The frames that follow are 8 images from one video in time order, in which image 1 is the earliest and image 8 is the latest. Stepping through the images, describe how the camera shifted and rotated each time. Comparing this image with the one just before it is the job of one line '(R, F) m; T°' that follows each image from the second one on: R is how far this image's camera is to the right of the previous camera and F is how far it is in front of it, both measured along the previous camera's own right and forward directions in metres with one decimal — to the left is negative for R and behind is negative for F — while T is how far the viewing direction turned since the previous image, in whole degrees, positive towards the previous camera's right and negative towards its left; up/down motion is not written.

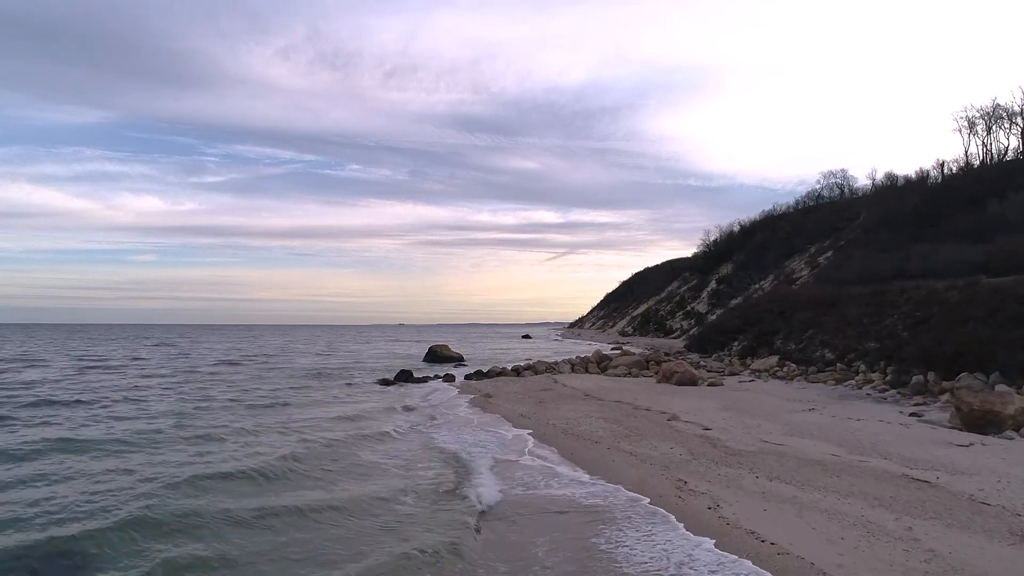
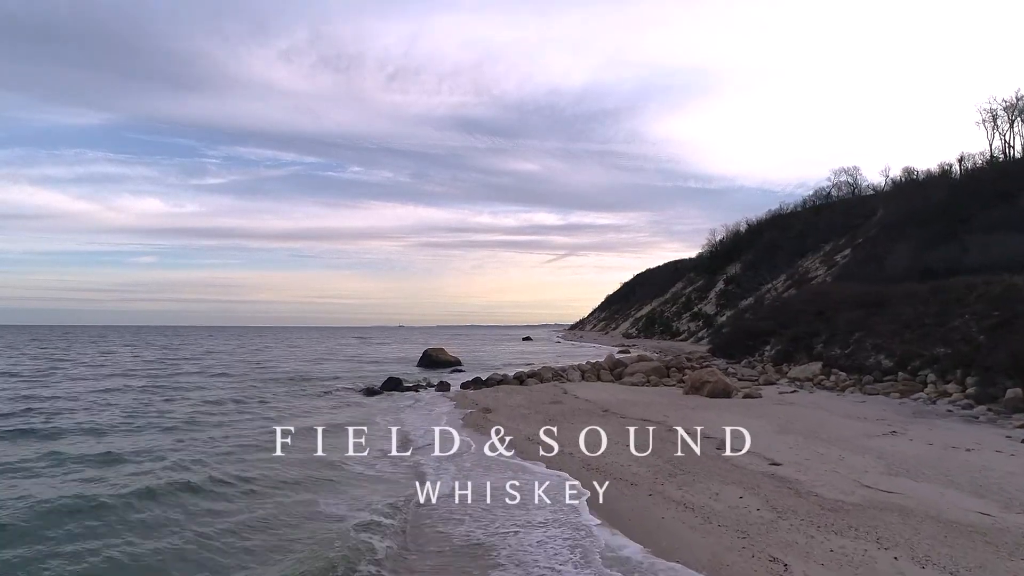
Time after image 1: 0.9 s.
(-0.1, +2.9) m; 0°
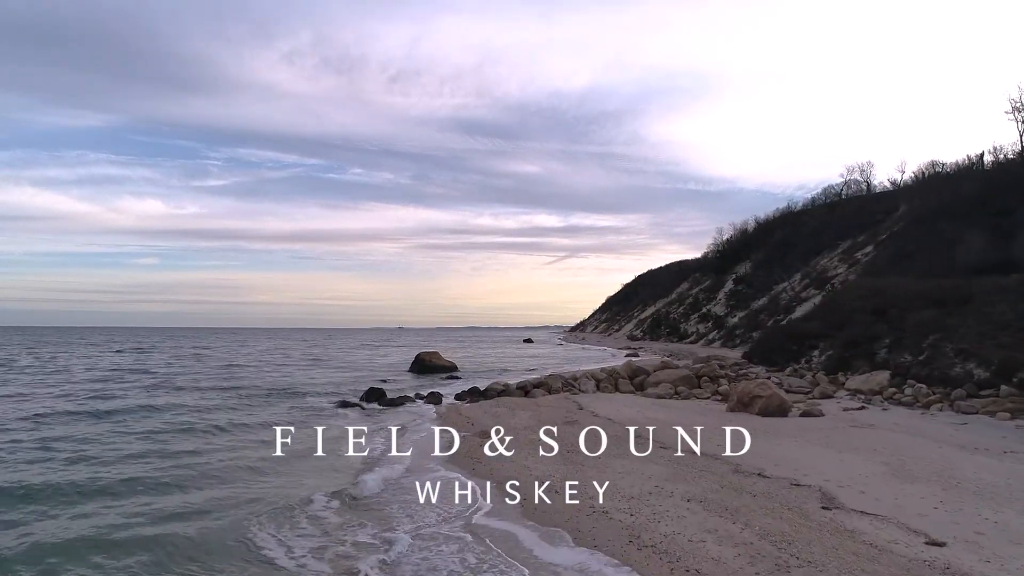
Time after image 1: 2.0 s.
(-0.1, +3.3) m; 0°
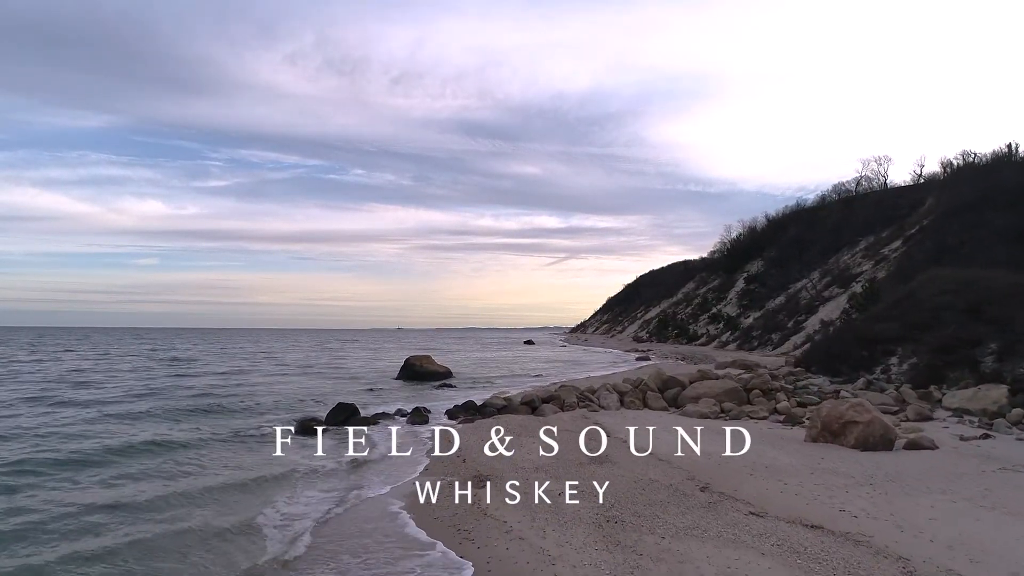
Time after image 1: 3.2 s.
(-0.1, +3.6) m; 0°
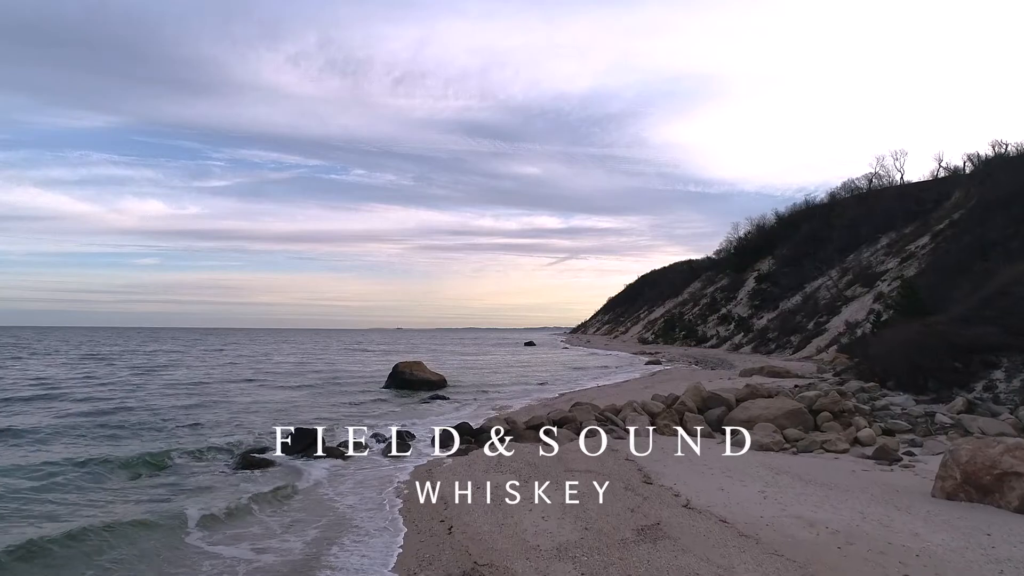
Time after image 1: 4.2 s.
(-0.1, +3.1) m; 0°
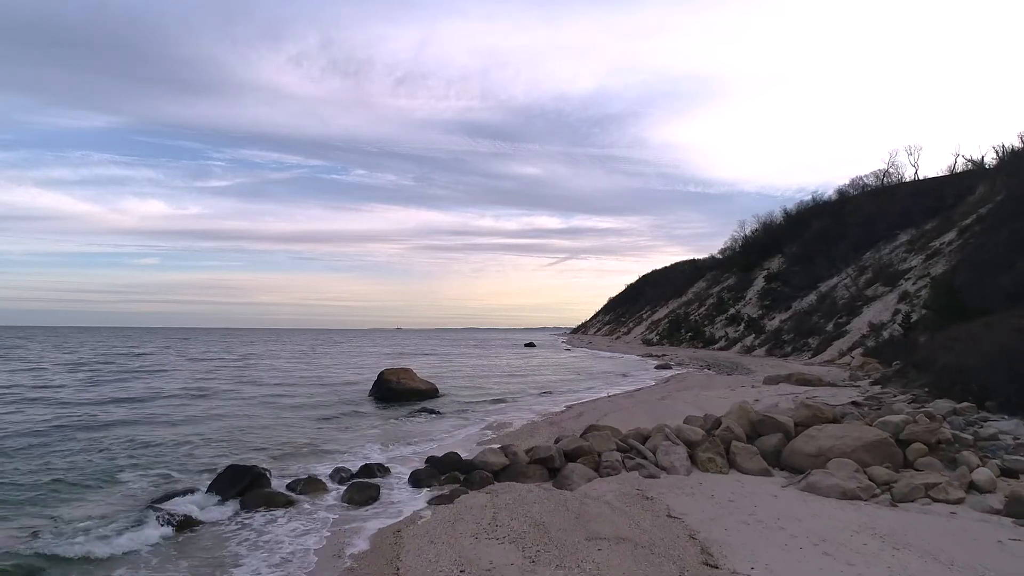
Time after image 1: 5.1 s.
(0.0, +2.7) m; 0°
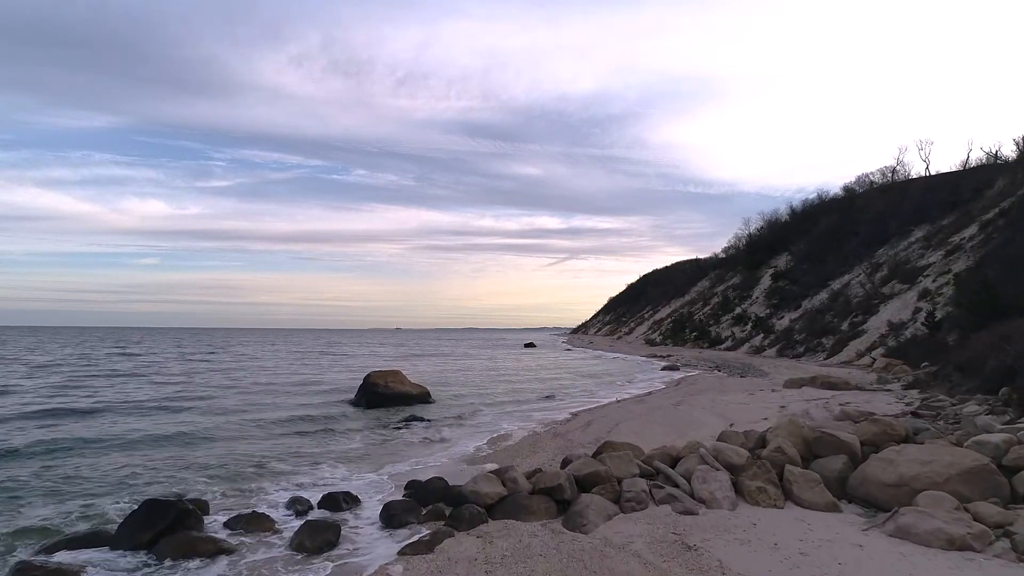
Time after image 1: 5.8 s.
(0.0, +2.0) m; 0°
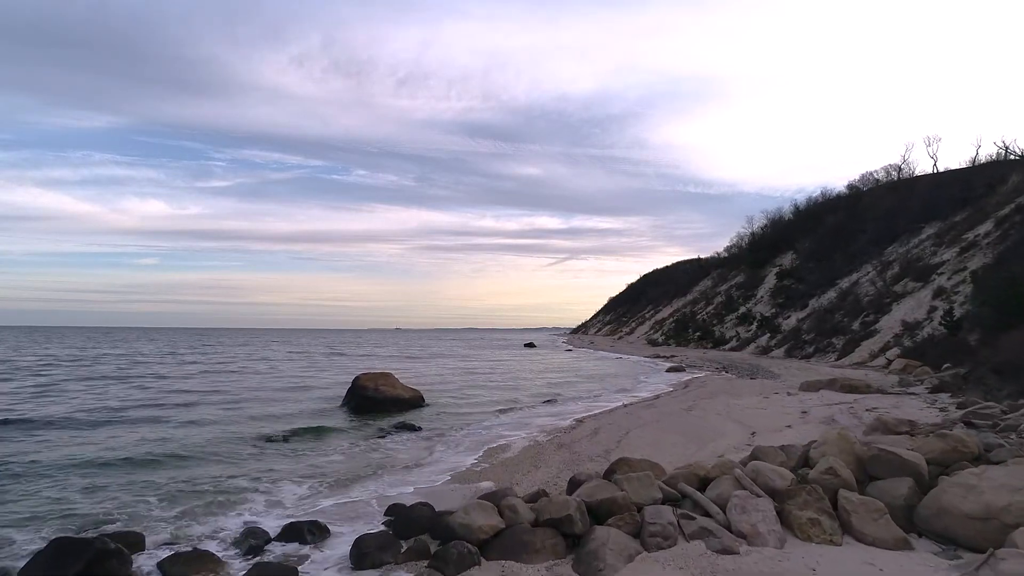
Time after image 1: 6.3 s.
(0.0, +1.3) m; 0°
